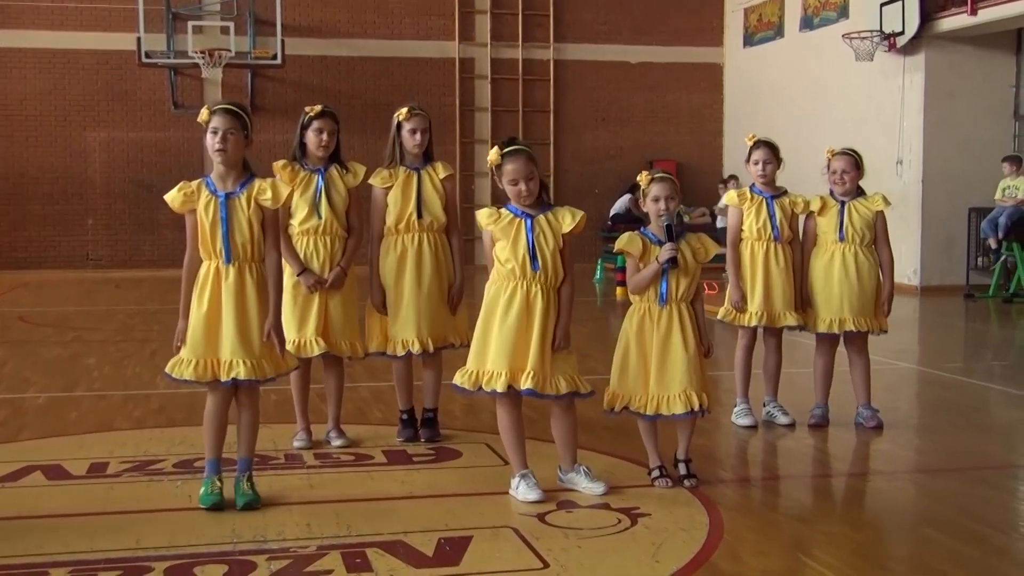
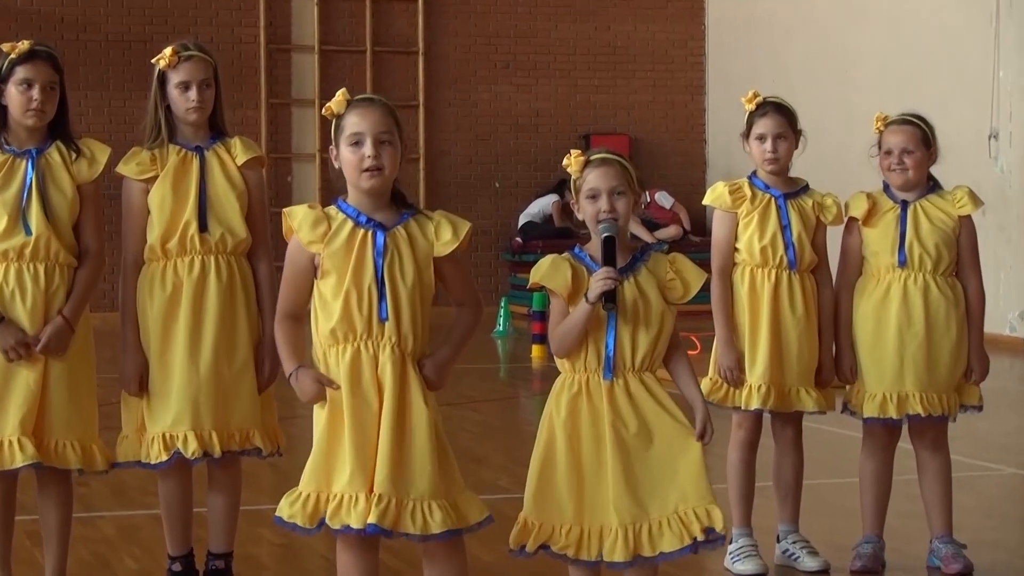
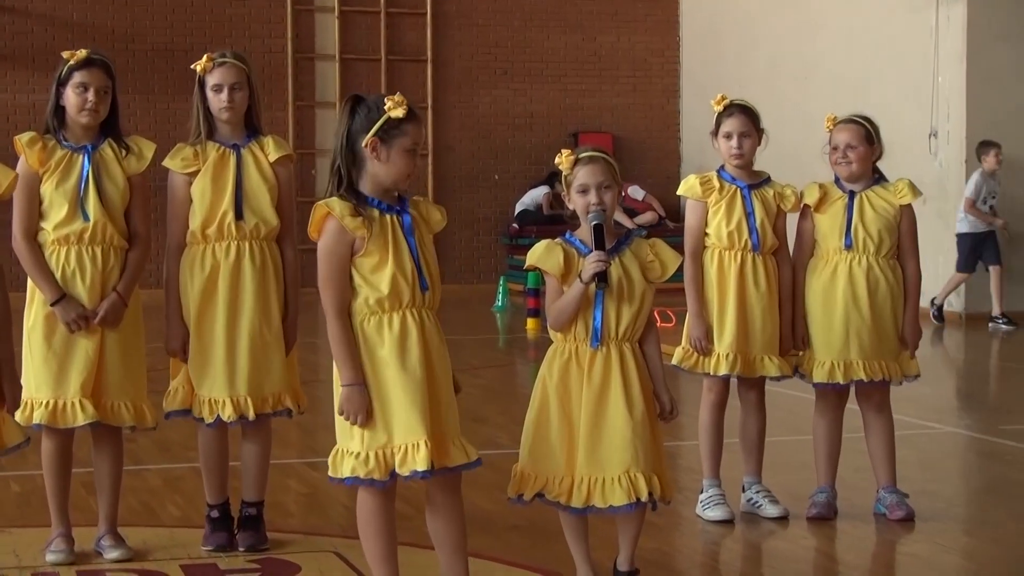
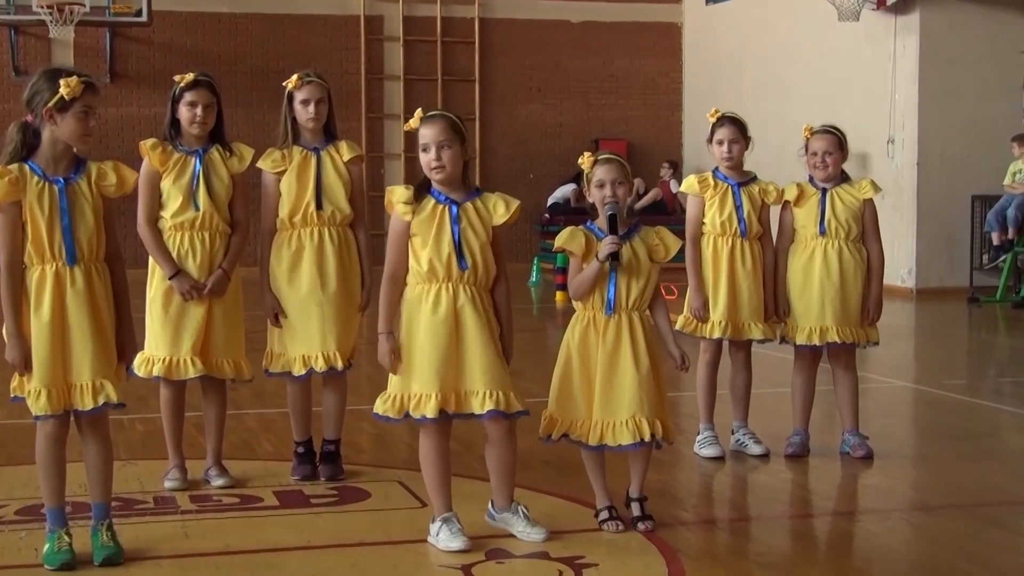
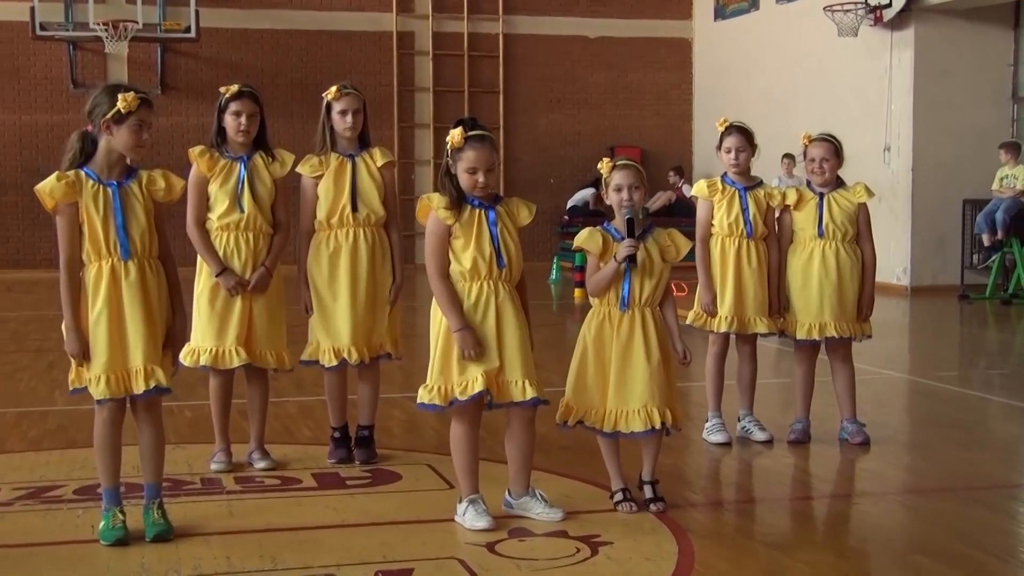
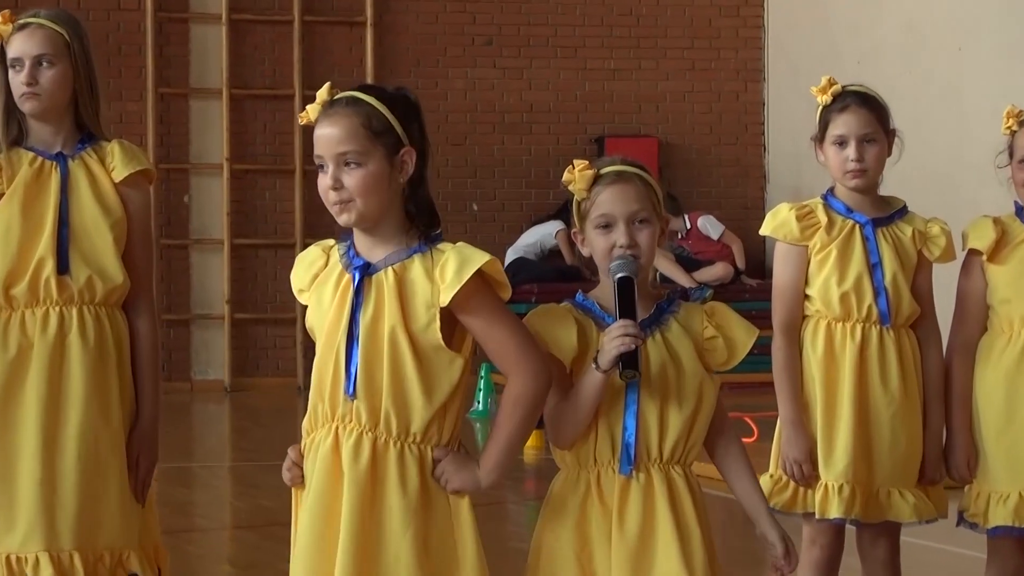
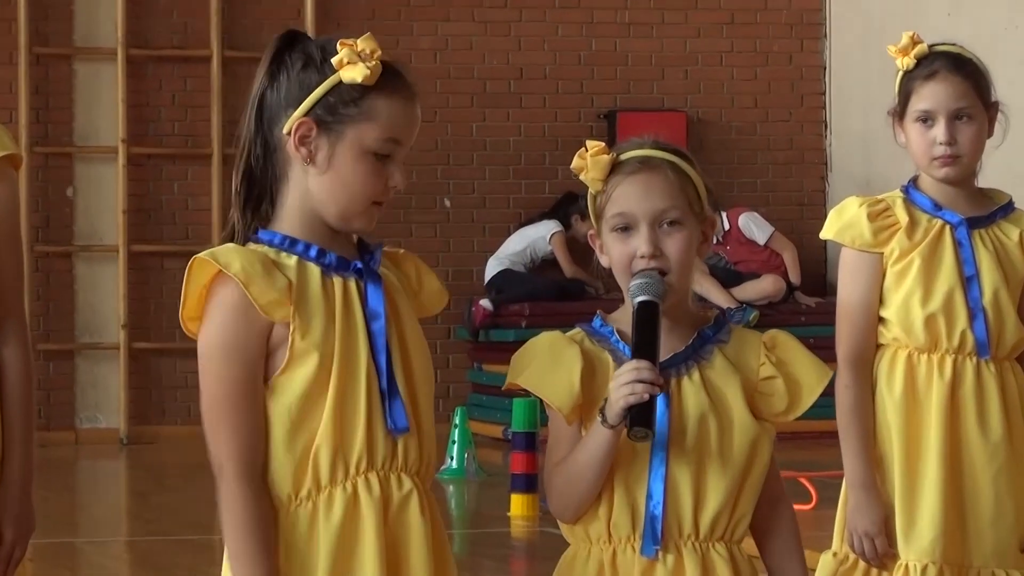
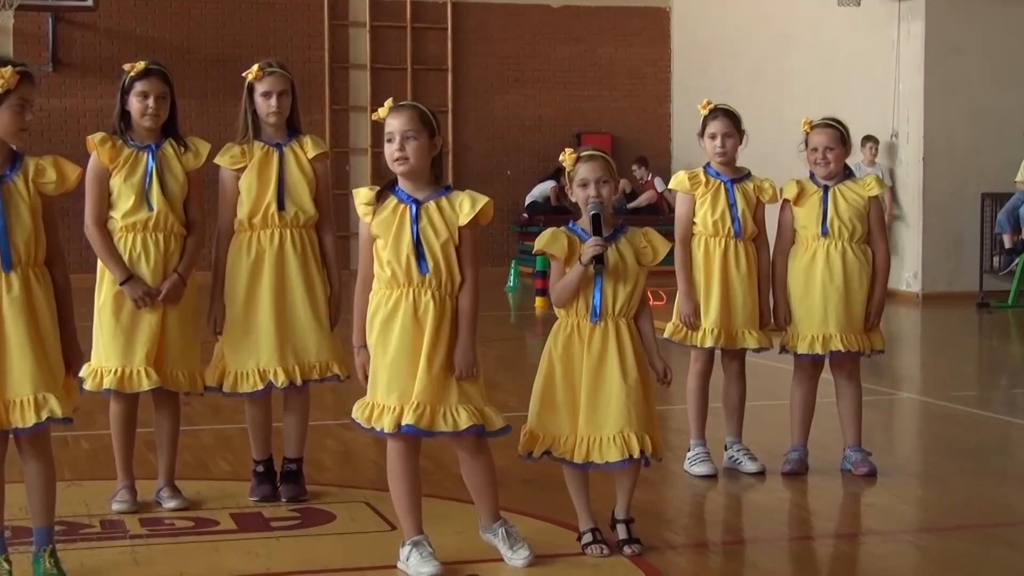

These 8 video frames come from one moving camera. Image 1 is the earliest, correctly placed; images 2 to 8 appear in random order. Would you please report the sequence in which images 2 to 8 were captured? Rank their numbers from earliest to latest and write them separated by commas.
5, 4, 8, 3, 2, 6, 7
